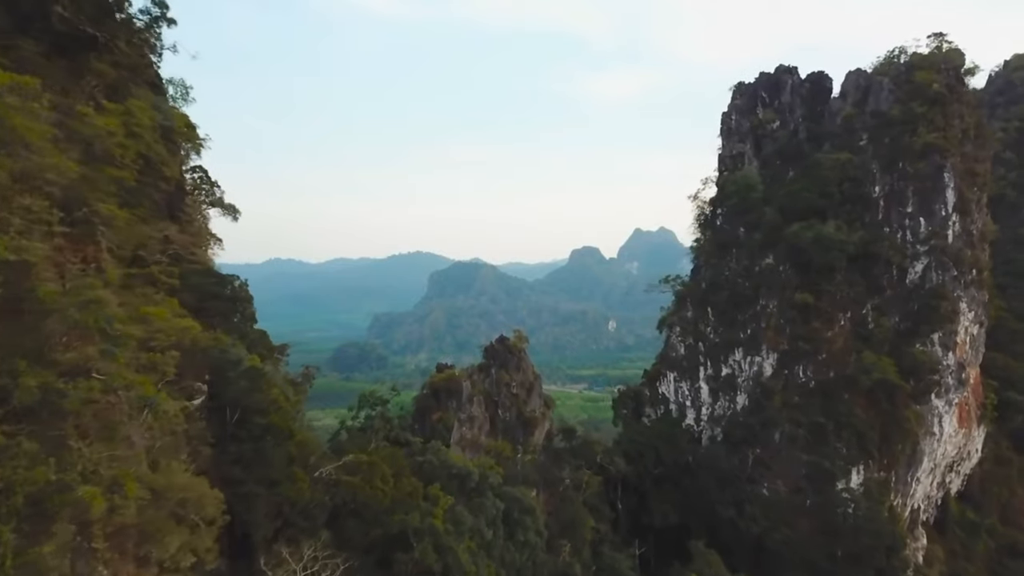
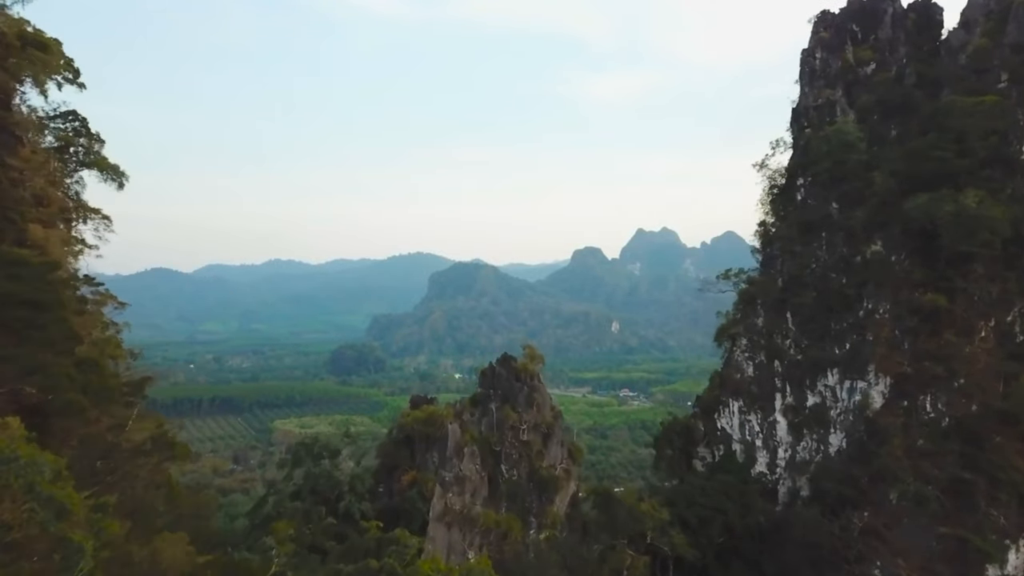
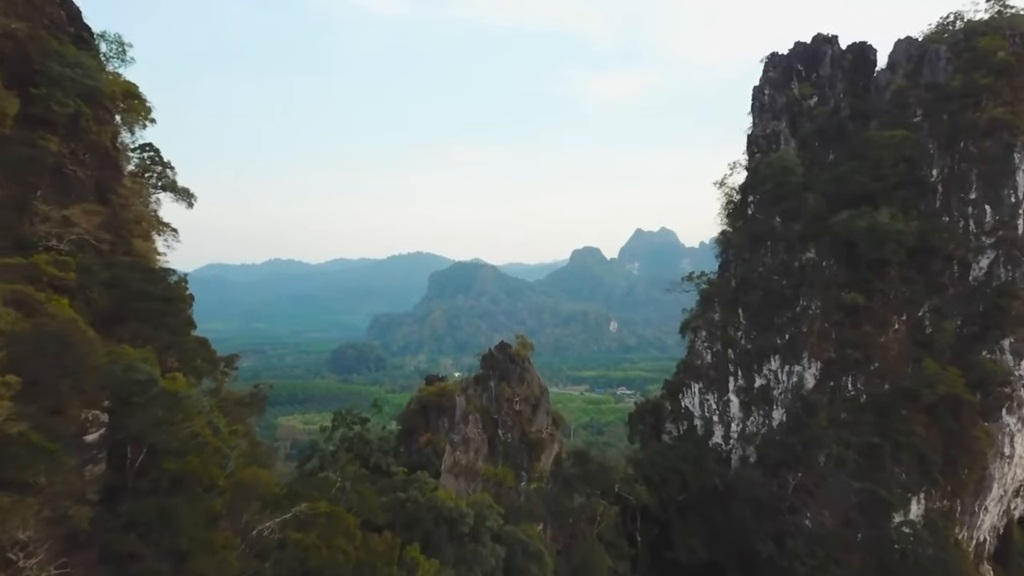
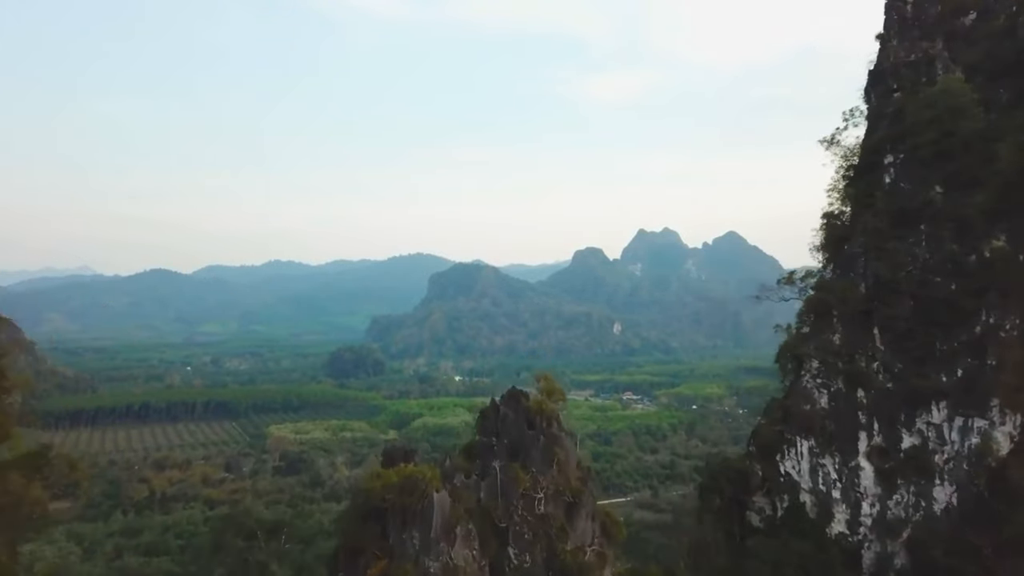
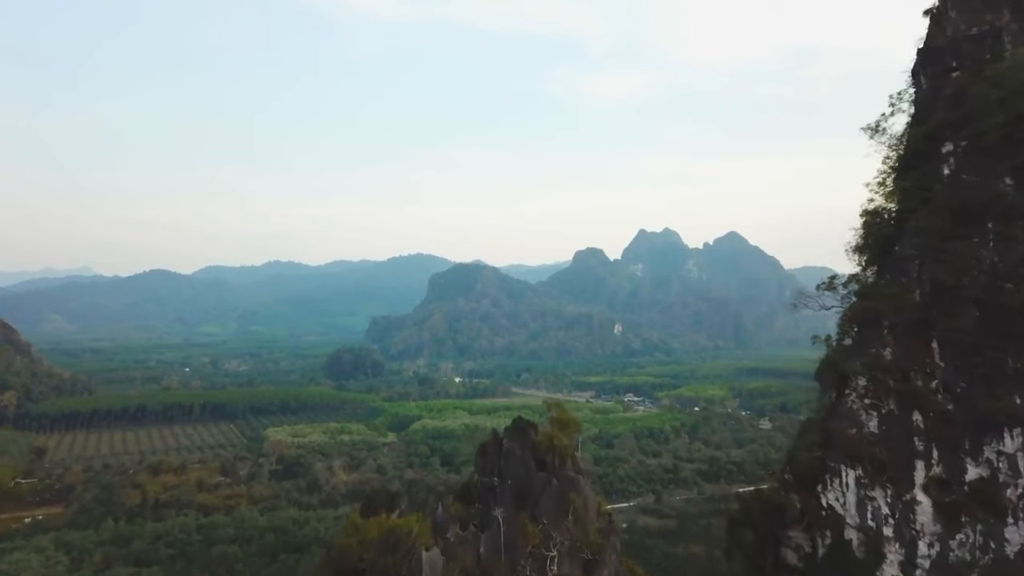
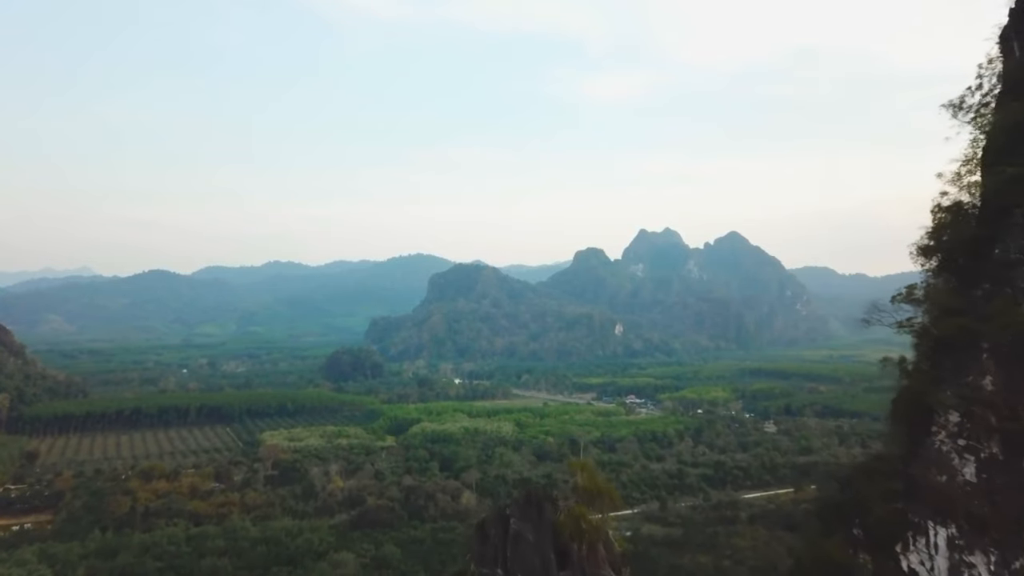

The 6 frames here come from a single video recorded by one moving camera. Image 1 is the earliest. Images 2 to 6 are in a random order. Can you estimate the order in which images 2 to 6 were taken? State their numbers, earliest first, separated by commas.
3, 2, 4, 5, 6
